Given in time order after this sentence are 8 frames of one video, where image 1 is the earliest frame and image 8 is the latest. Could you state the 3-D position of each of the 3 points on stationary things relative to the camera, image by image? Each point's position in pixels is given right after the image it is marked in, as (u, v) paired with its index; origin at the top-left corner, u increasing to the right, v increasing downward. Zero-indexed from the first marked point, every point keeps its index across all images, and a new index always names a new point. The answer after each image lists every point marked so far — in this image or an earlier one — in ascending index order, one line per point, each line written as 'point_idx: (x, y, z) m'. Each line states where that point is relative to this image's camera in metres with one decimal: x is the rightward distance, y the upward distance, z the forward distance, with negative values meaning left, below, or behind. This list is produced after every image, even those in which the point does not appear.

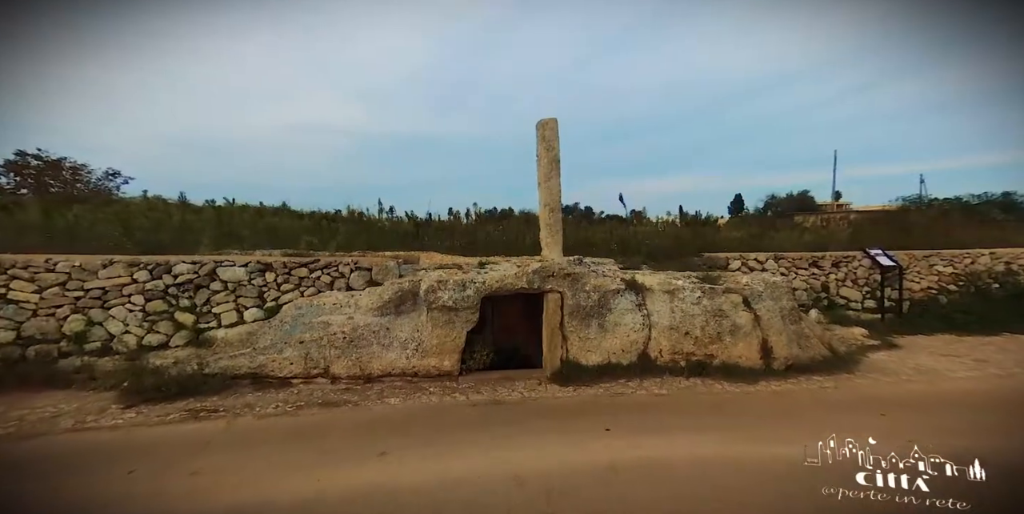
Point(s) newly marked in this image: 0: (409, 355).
0: (-1.4, -1.3, +6.2) m
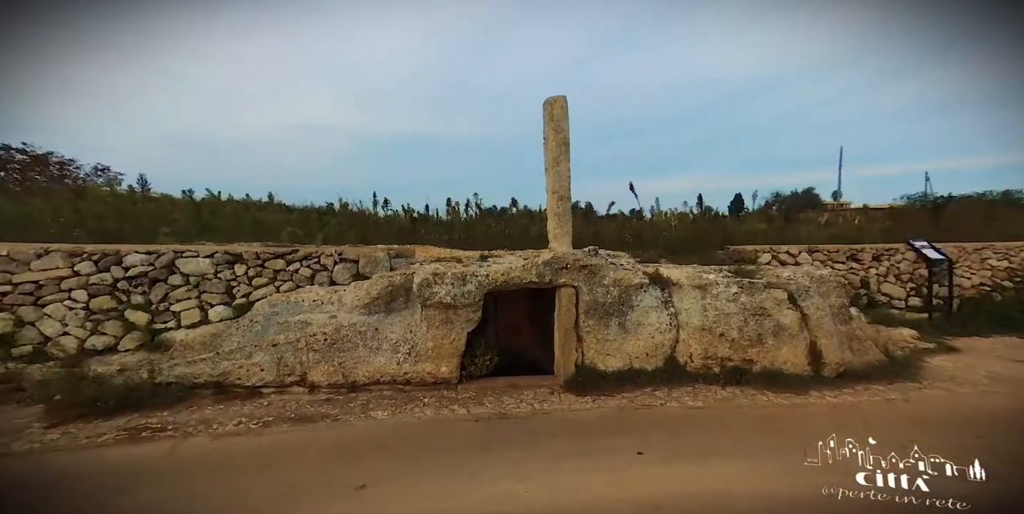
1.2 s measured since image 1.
0: (-1.3, -1.2, +5.4) m
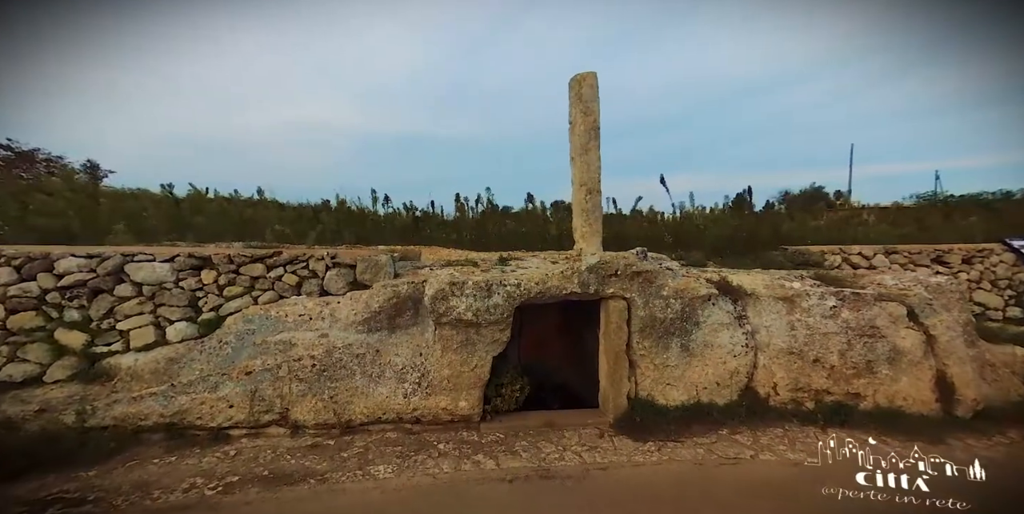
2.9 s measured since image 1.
0: (-0.9, -1.2, +4.3) m
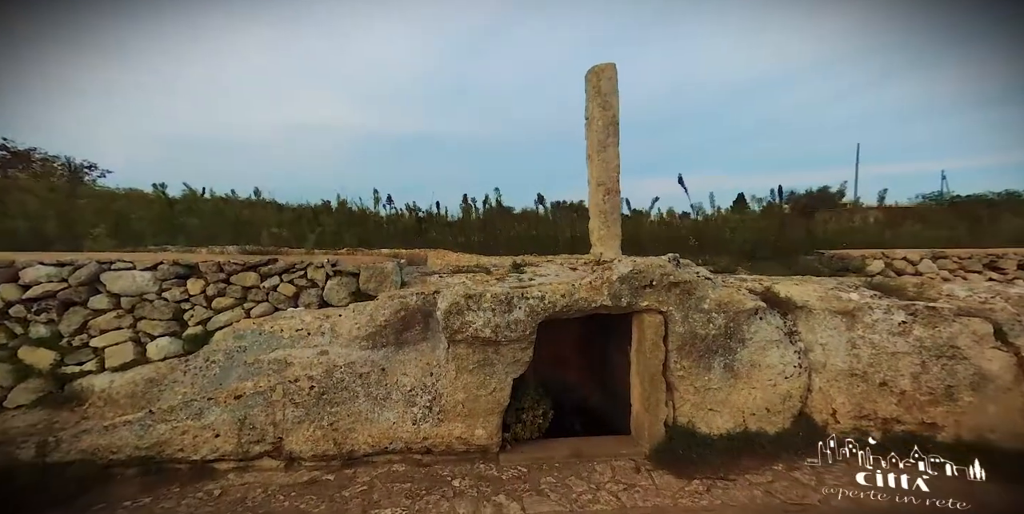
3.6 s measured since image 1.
0: (-0.8, -1.3, +3.8) m
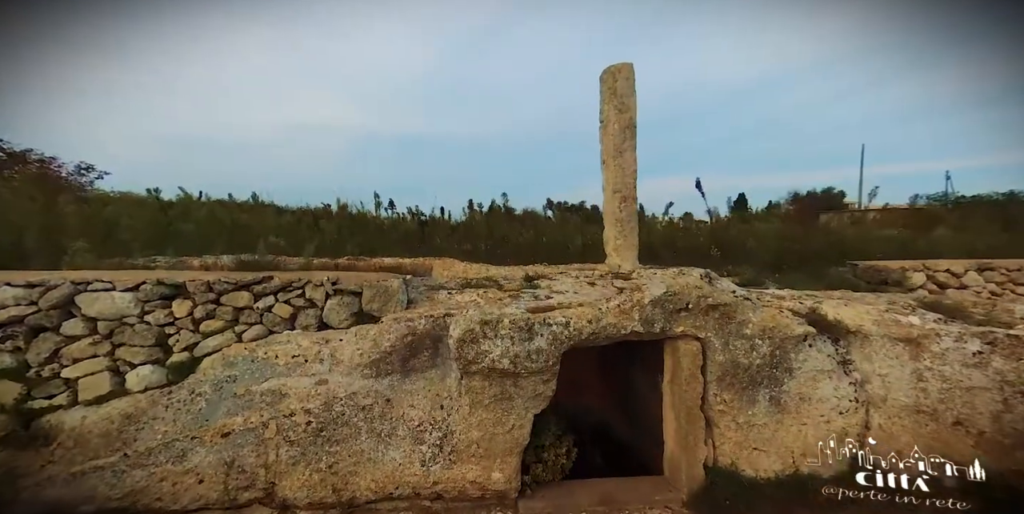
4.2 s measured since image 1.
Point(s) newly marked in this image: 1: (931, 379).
0: (-0.6, -1.4, +3.4) m
1: (+2.9, -0.8, +3.3) m
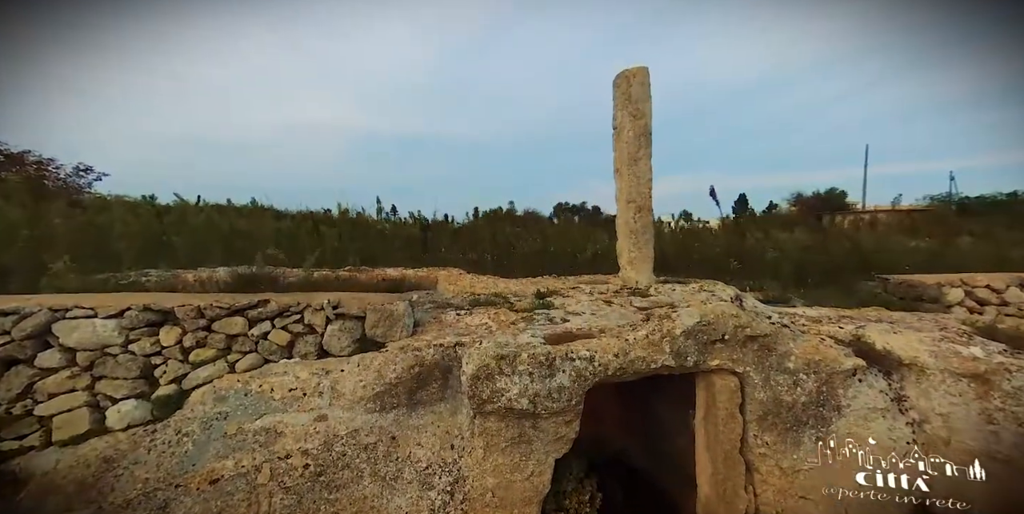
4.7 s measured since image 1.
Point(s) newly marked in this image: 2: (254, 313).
0: (-0.5, -1.6, +3.1) m
1: (+3.0, -1.0, +3.0) m
2: (-2.0, -0.4, +3.7) m
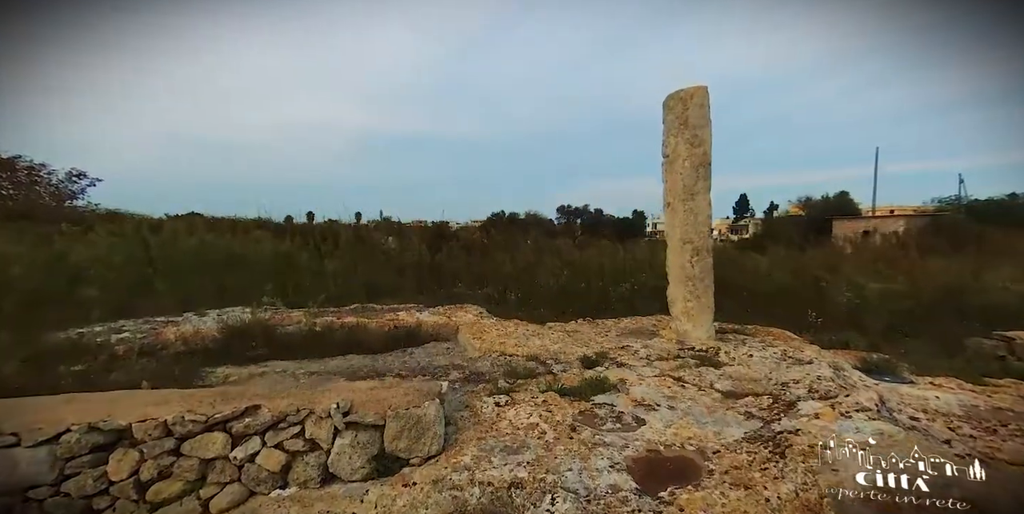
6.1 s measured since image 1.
0: (-0.1, -2.1, +2.1) m
1: (+3.4, -1.6, +2.0) m
2: (-1.6, -1.0, +2.8) m
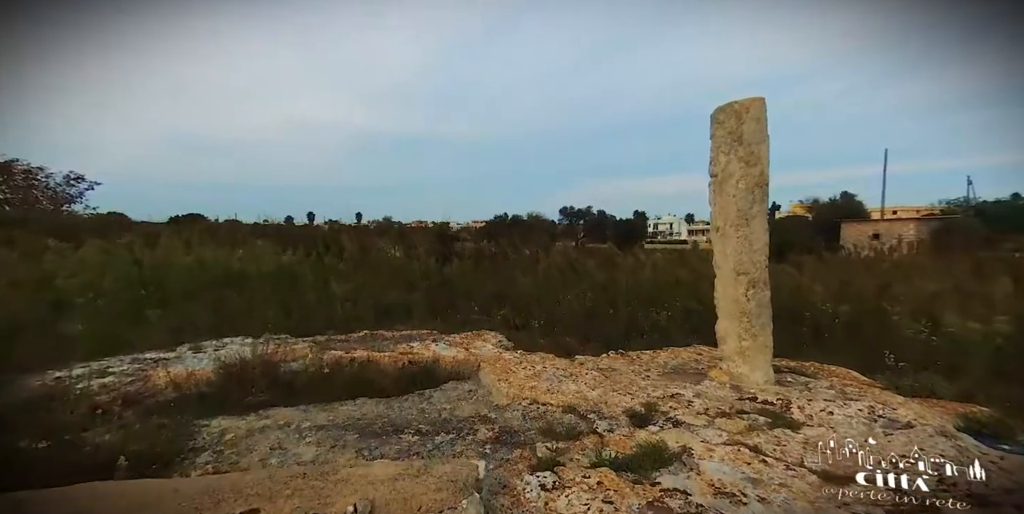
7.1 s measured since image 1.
0: (+0.2, -2.5, +1.5) m
1: (+3.7, -1.9, +1.4) m
2: (-1.3, -1.3, +2.2) m
